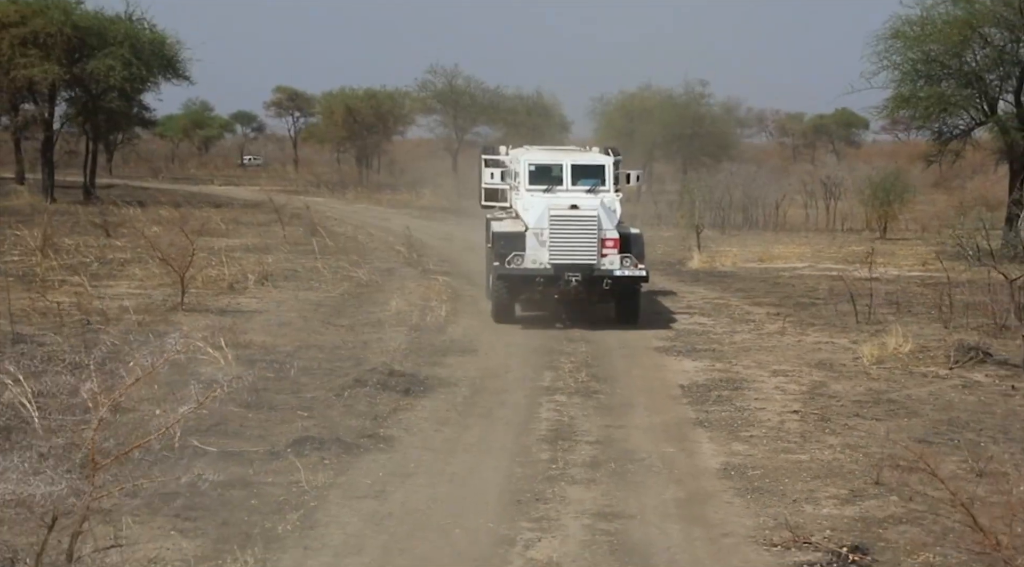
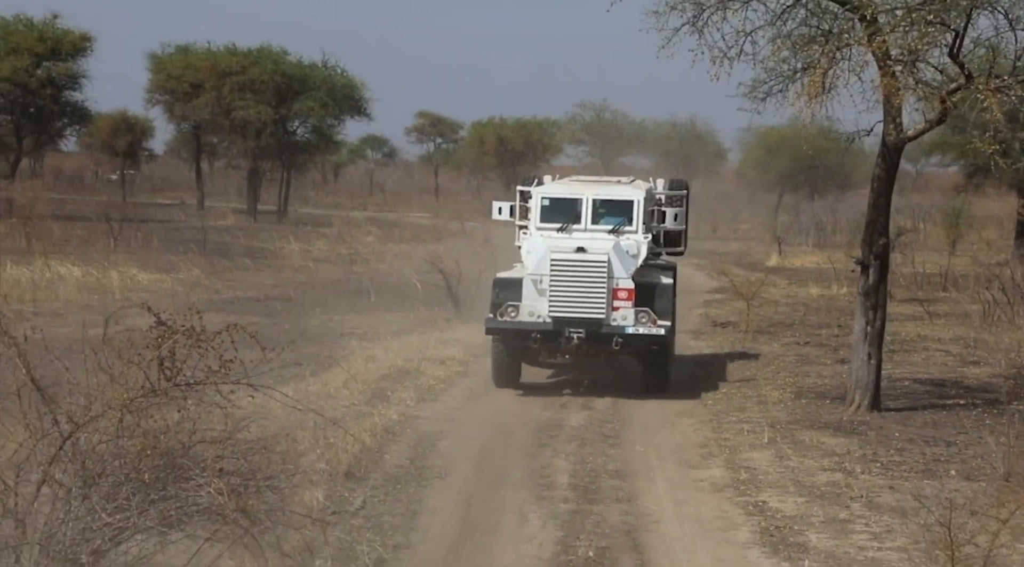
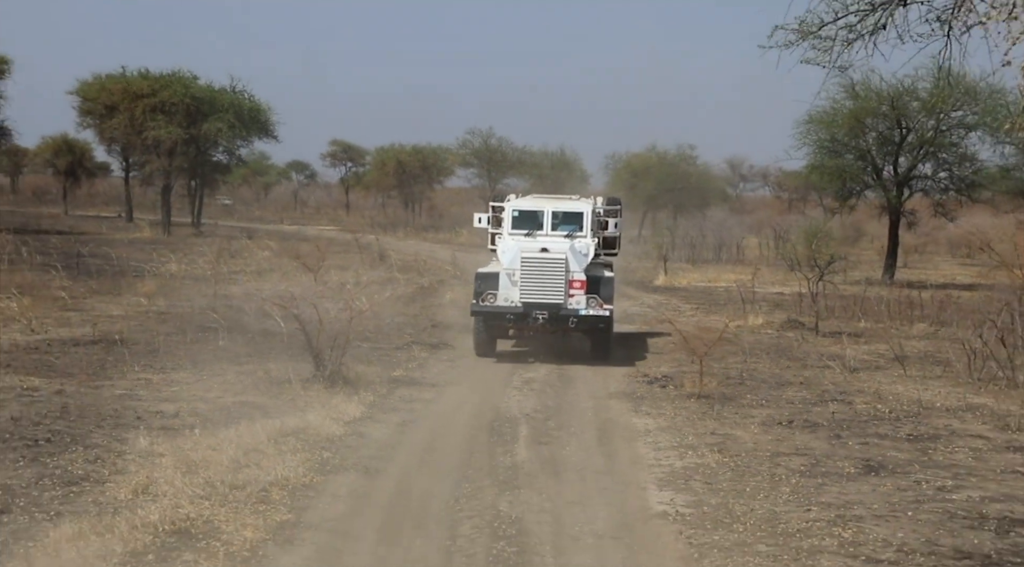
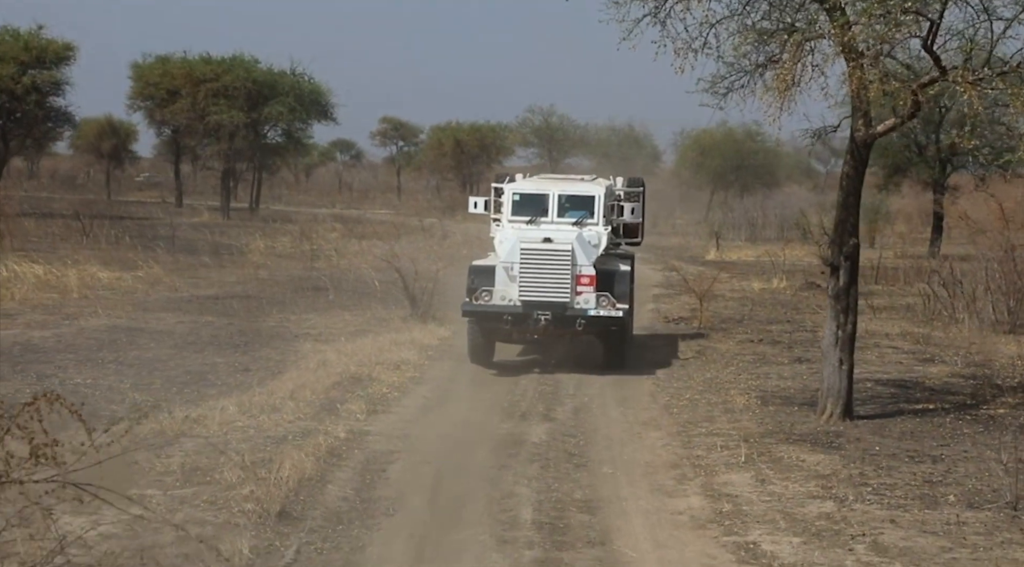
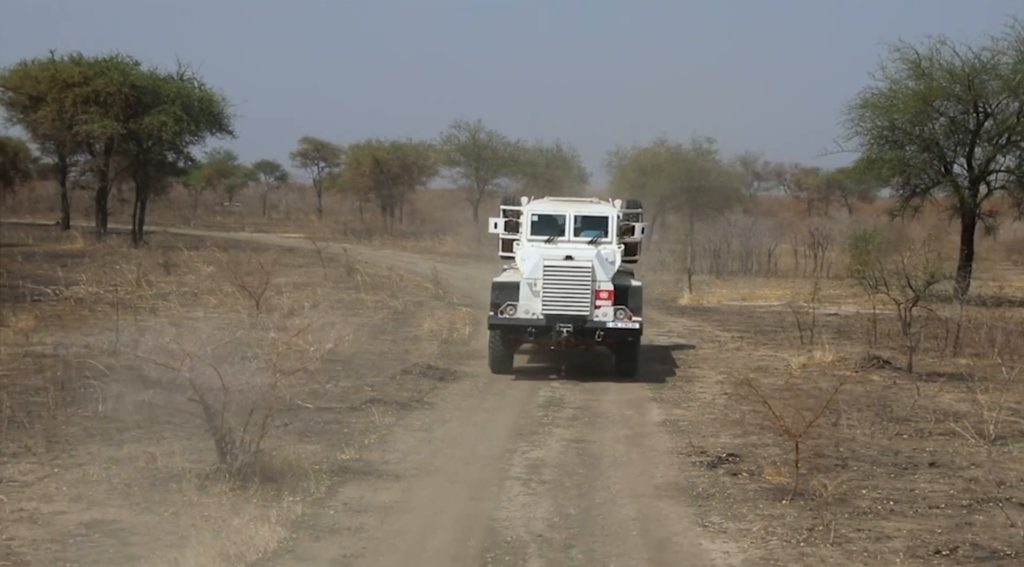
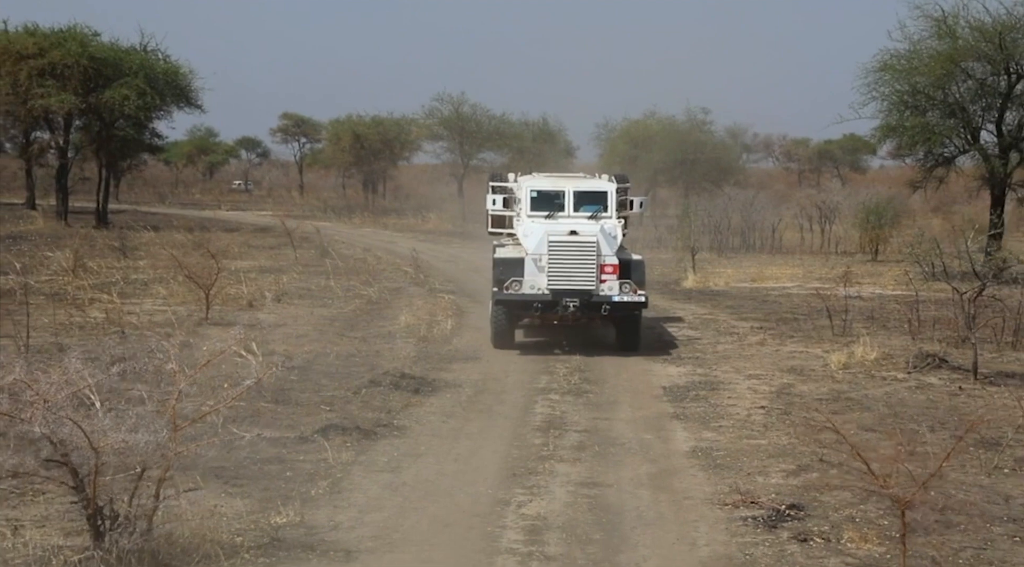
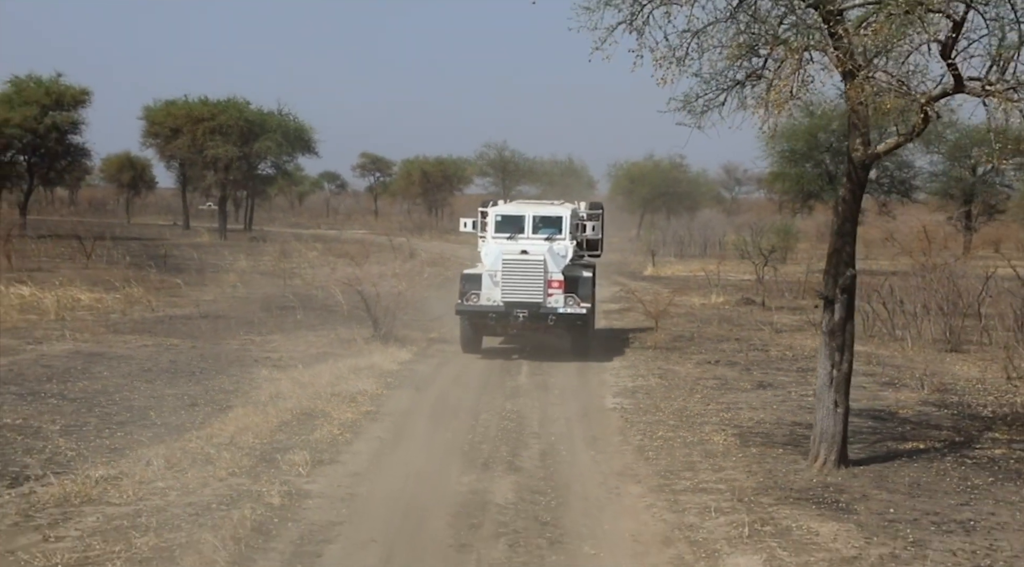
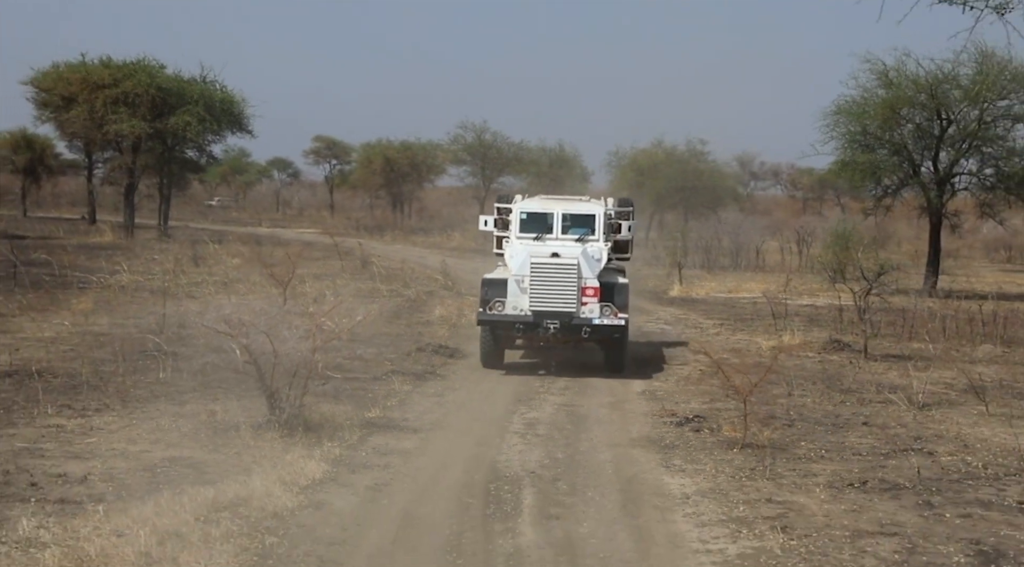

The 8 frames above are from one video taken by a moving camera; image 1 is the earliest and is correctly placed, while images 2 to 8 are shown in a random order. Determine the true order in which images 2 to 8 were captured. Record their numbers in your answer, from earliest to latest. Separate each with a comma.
6, 5, 8, 3, 7, 4, 2
